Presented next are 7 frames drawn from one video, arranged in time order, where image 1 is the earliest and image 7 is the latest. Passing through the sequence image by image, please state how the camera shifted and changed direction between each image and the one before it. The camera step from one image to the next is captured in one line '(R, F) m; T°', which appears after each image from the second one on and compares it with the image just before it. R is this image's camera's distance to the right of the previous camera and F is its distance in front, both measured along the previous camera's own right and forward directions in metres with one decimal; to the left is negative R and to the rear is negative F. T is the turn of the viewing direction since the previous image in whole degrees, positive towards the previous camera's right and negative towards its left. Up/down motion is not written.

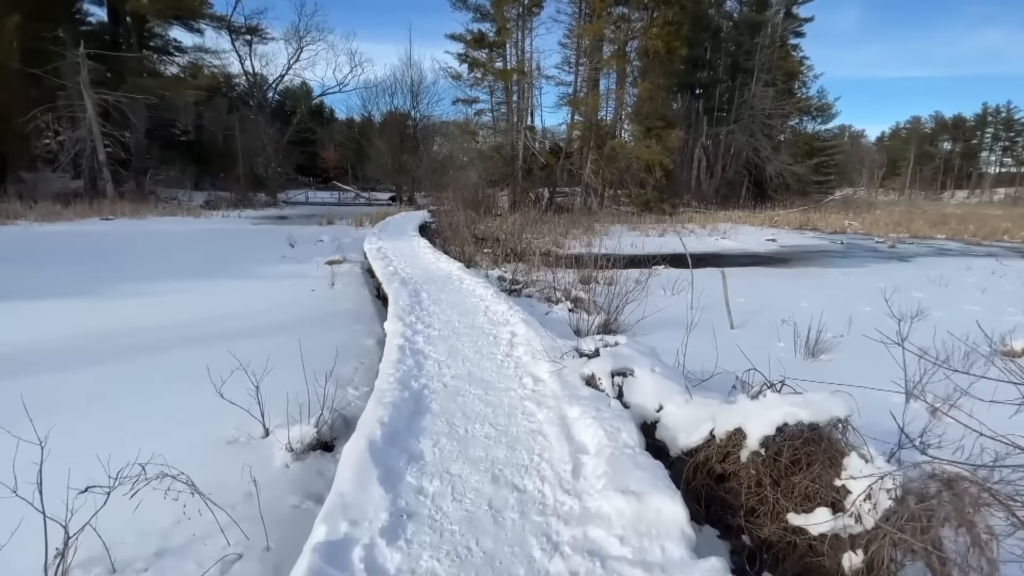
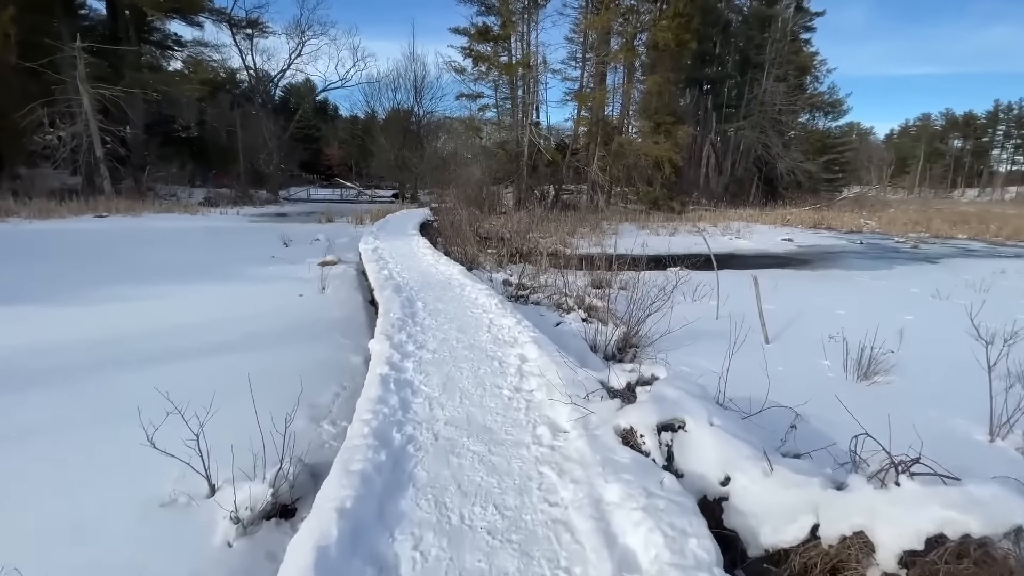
(0.0, +0.6) m; 0°
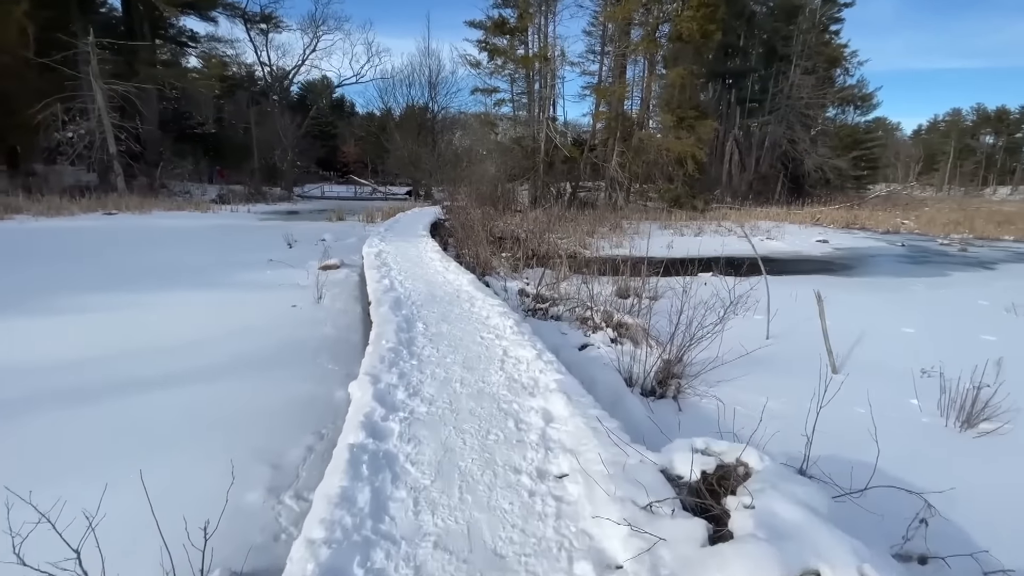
(0.0, +0.7) m; -2°
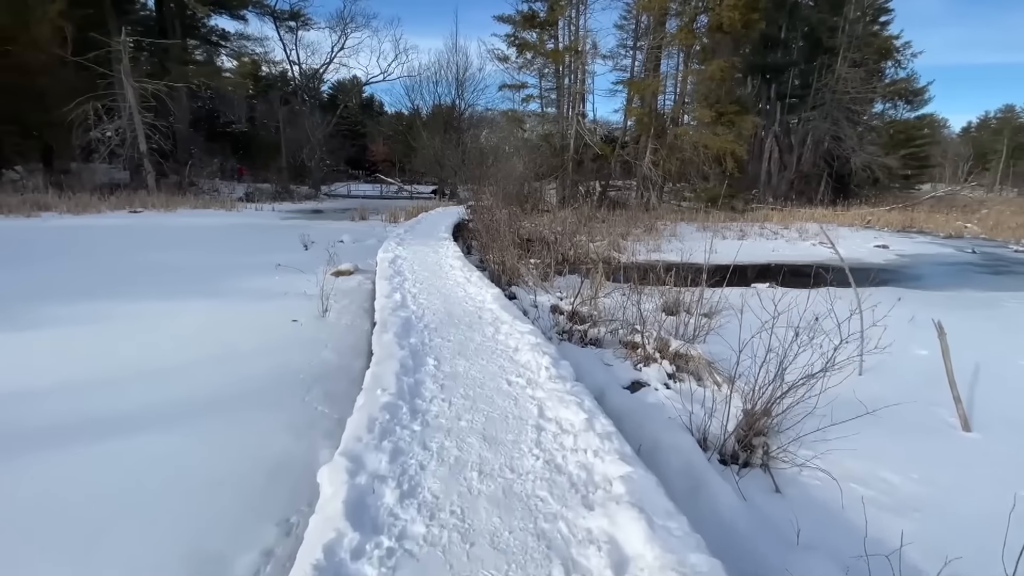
(-0.1, +0.8) m; -3°
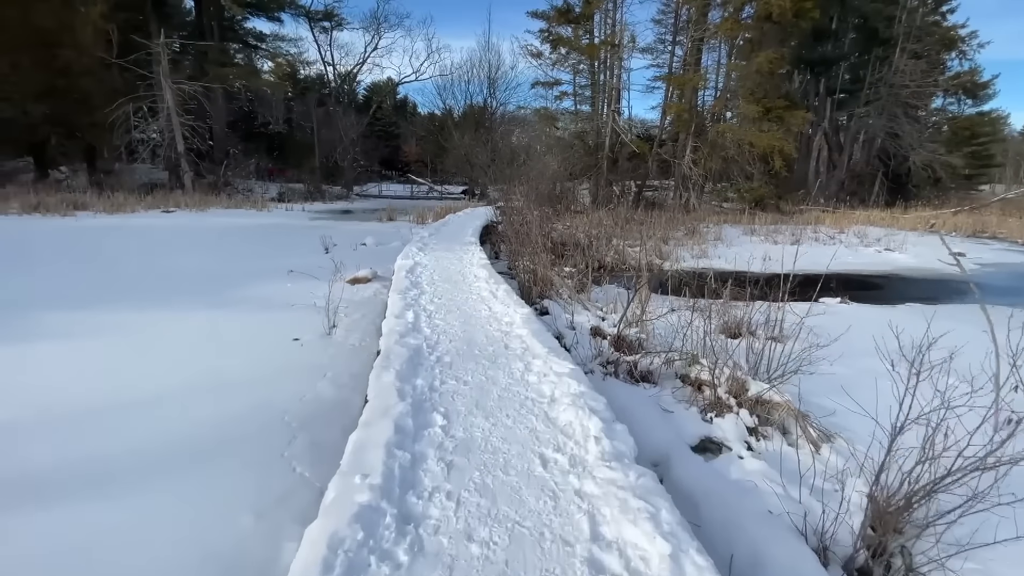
(0.0, +0.8) m; -3°
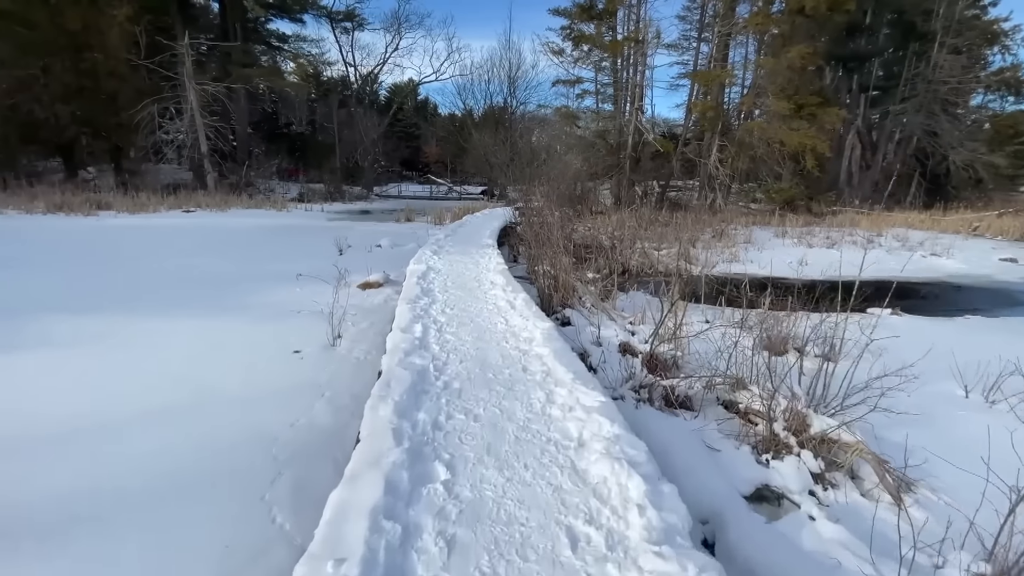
(0.0, +0.4) m; -2°
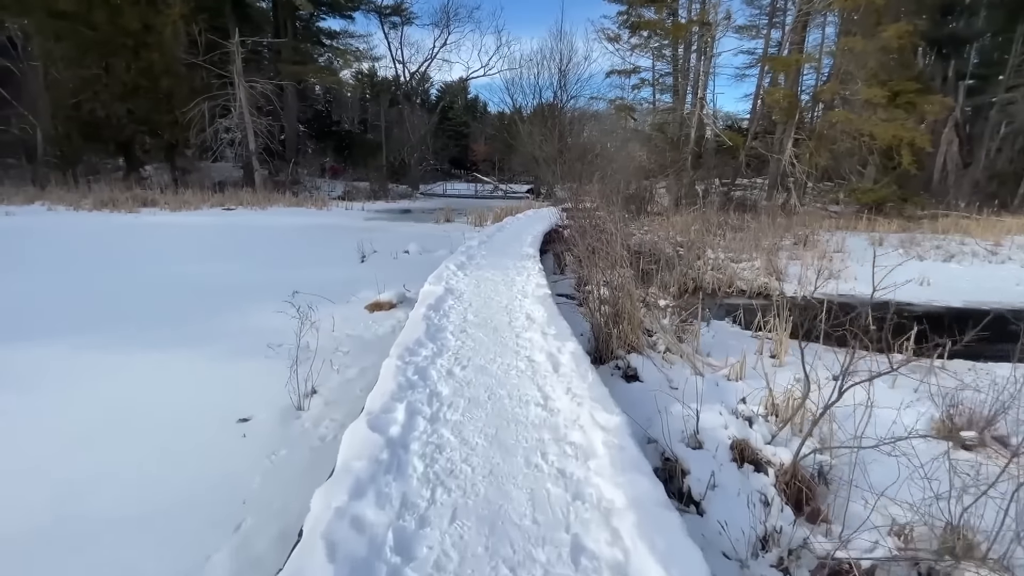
(0.0, +1.4) m; -5°
